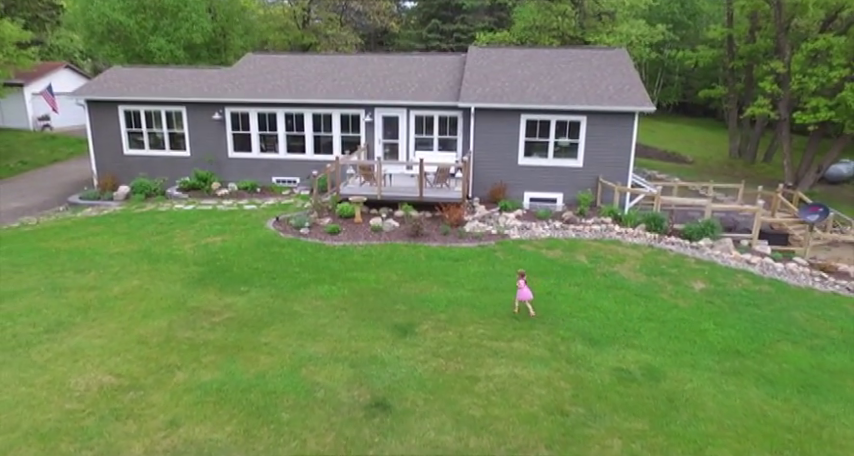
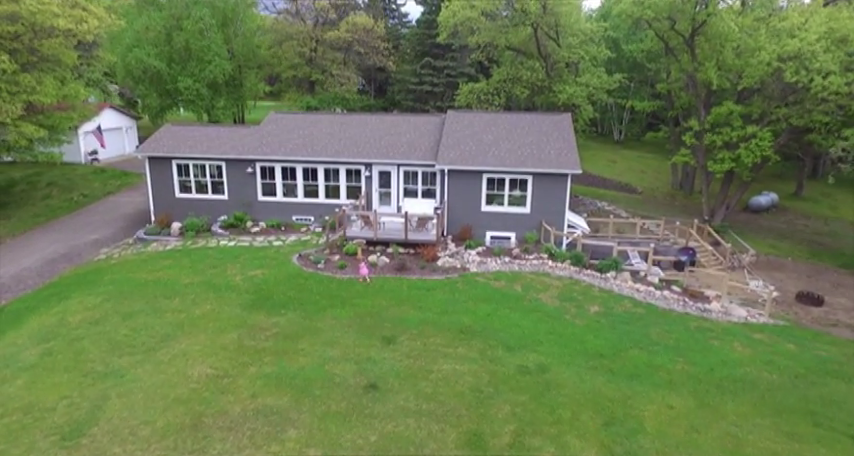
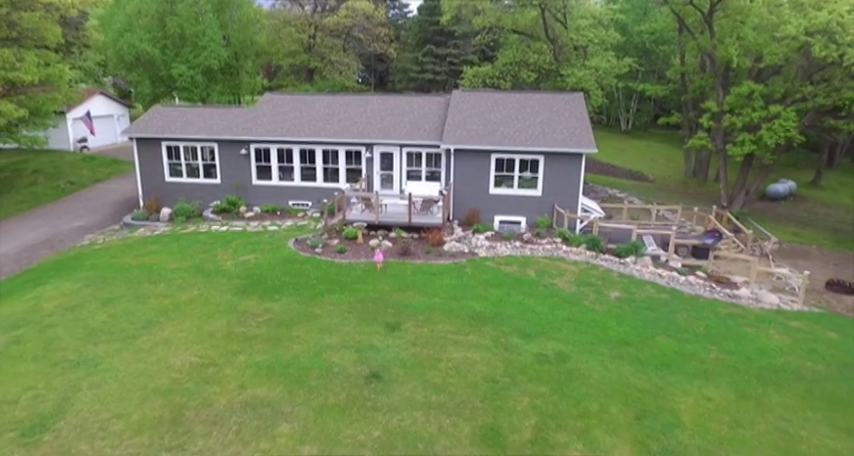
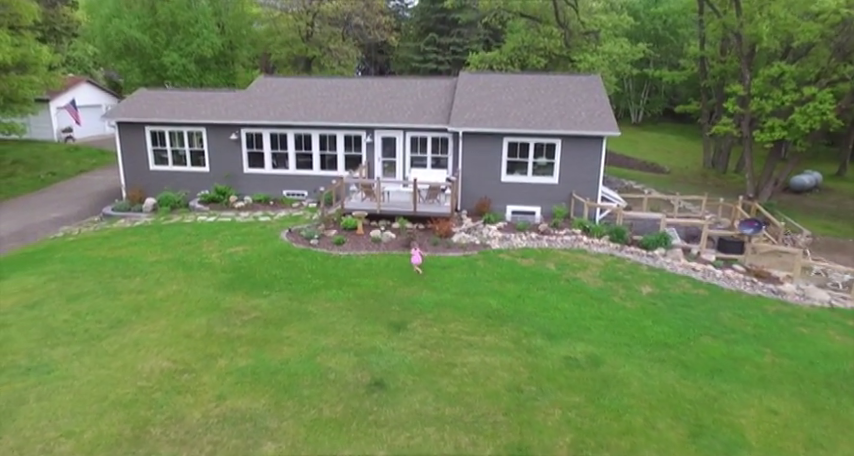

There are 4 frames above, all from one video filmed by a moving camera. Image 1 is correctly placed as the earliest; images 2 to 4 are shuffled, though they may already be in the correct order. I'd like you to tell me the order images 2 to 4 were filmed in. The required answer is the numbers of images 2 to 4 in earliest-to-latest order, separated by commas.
4, 3, 2
